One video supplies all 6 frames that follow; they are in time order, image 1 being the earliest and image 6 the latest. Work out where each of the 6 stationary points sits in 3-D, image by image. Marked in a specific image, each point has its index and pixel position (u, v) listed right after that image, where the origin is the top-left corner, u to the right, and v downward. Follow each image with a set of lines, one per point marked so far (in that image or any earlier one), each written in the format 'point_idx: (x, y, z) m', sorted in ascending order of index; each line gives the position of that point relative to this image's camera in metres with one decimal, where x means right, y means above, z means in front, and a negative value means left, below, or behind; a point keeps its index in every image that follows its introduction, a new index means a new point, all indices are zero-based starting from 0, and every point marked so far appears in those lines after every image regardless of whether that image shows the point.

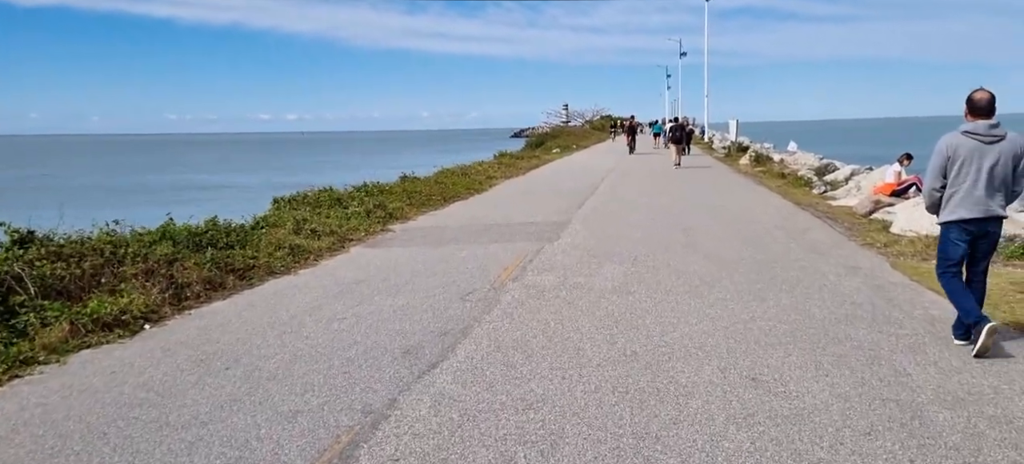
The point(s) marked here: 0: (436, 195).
0: (-1.8, +0.8, +15.6) m
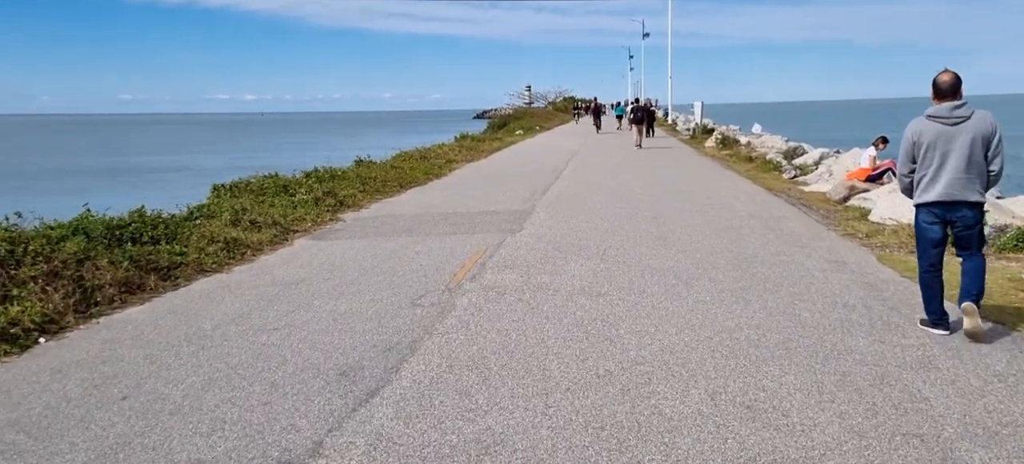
0: (-2.7, +1.1, +14.7) m
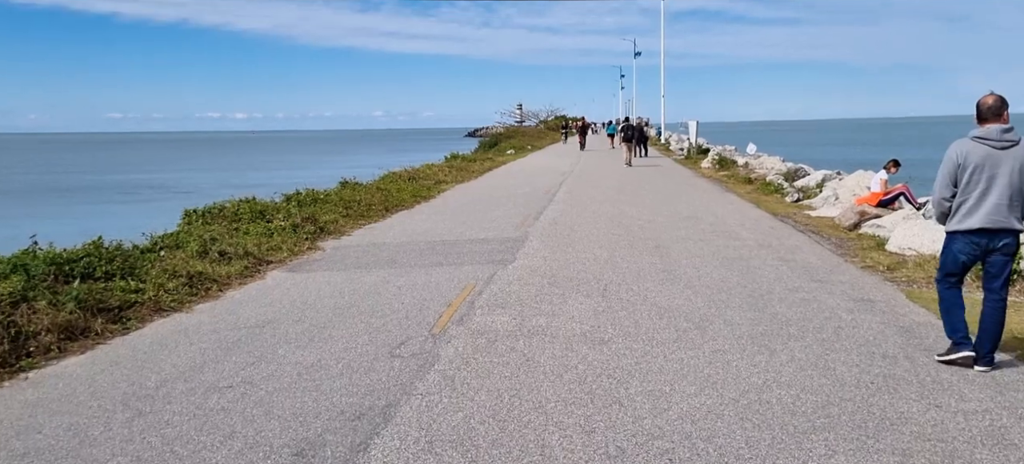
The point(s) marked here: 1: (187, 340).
0: (-2.9, +0.5, +13.9) m
1: (-2.9, -1.0, +5.8) m
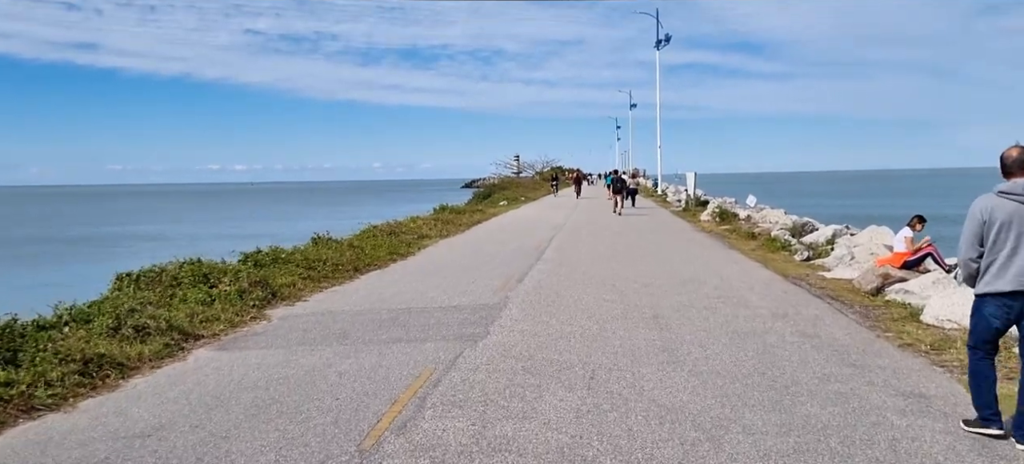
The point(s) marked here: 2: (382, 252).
0: (-3.2, -0.7, +12.6) m
1: (-3.2, -1.5, +4.4) m
2: (-3.0, -0.4, +15.3) m
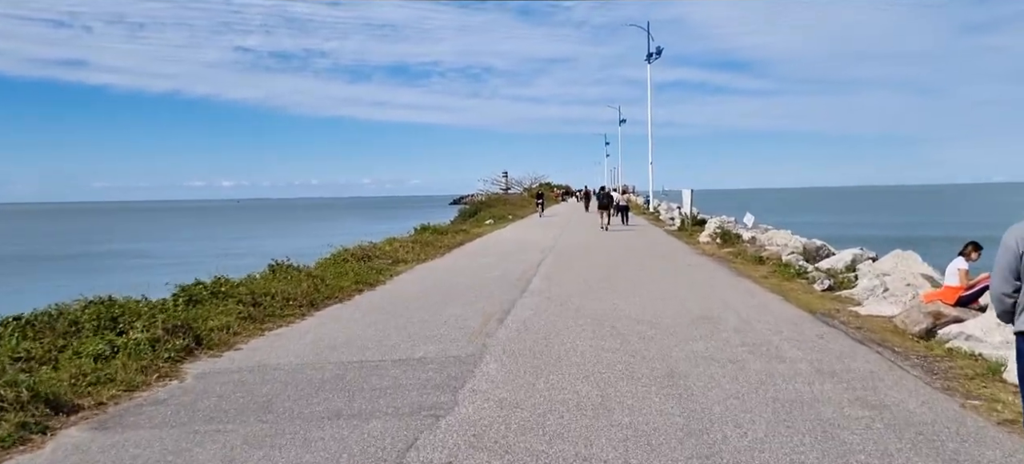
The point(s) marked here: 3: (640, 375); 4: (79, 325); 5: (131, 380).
0: (-3.5, -1.1, +10.9) m
1: (-3.4, -1.8, +2.6) m
2: (-3.4, -1.0, +13.5) m
3: (+1.3, -1.4, +6.5) m
4: (-5.4, -1.0, +8.3) m
5: (-3.9, -1.5, +6.8) m
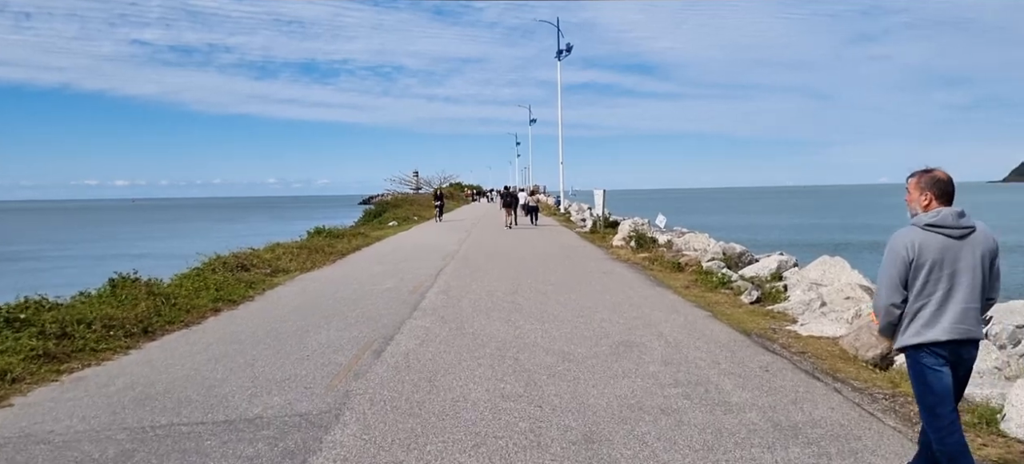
0: (-5.1, -1.3, +8.5) m
1: (-3.8, -1.9, +0.4) m
2: (-5.2, -1.1, +11.1) m
3: (+0.3, -1.5, +4.8) m
4: (-6.6, -1.1, +5.7) m
5: (-4.9, -1.6, +4.4) m
